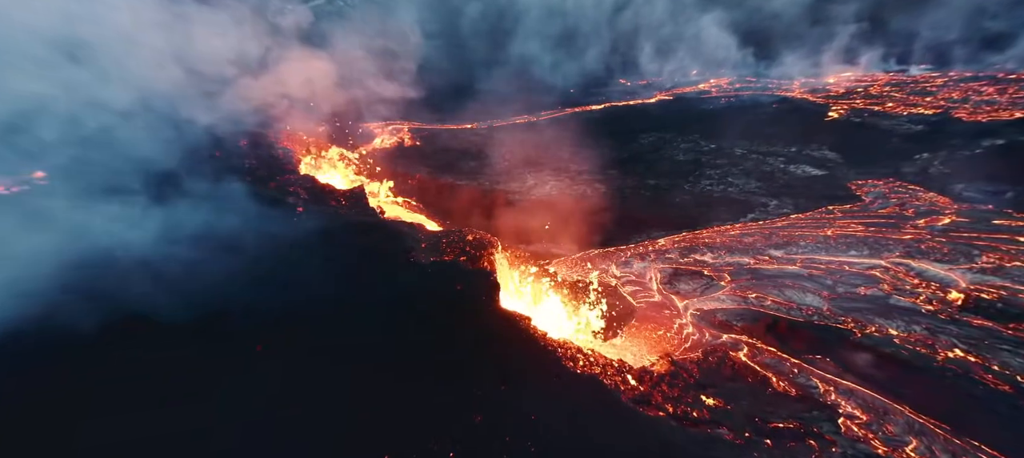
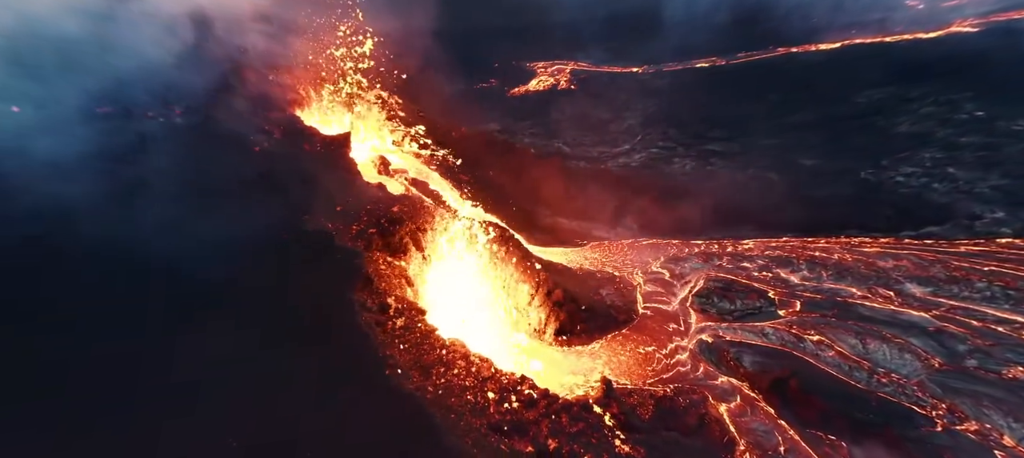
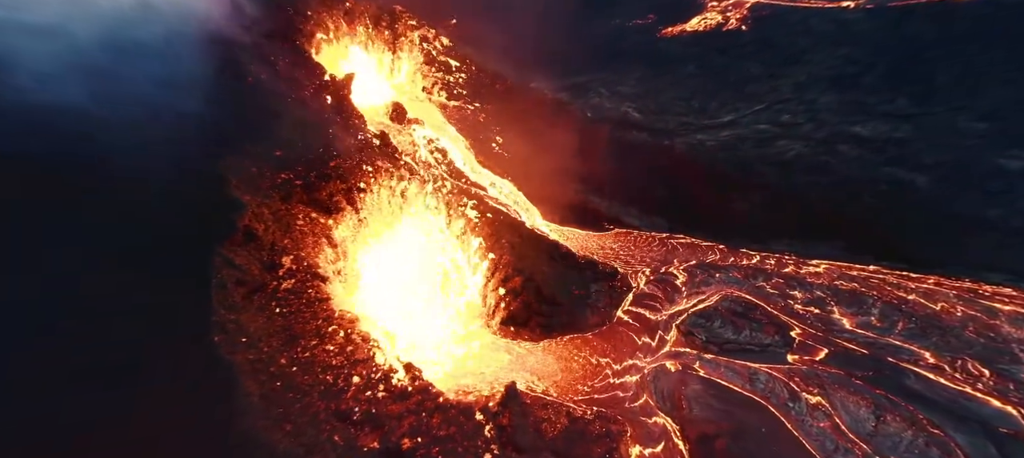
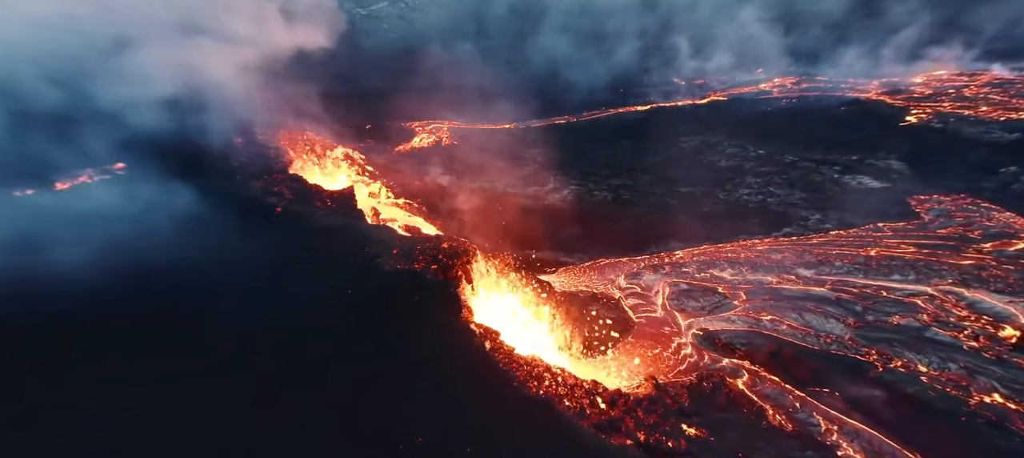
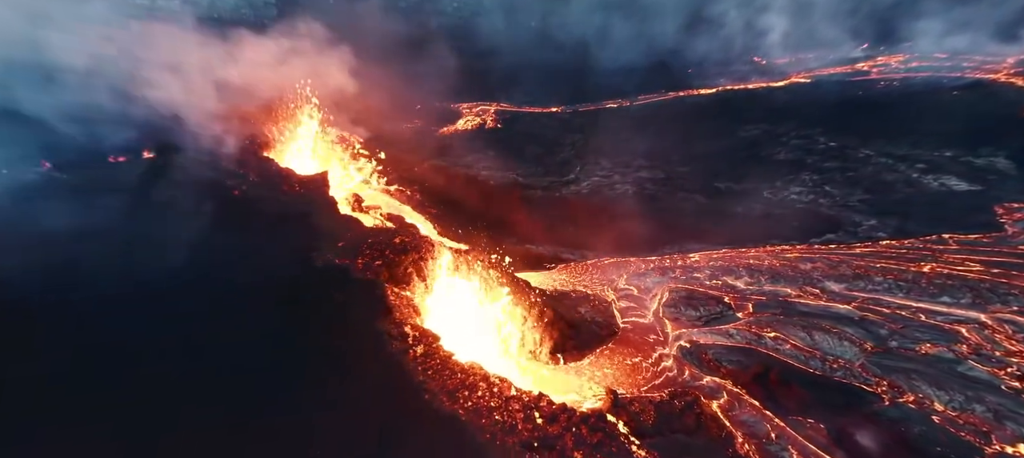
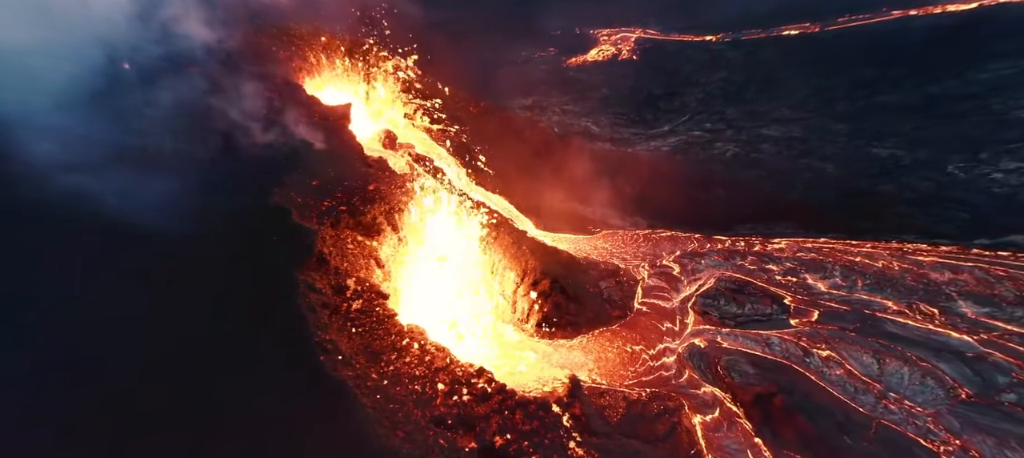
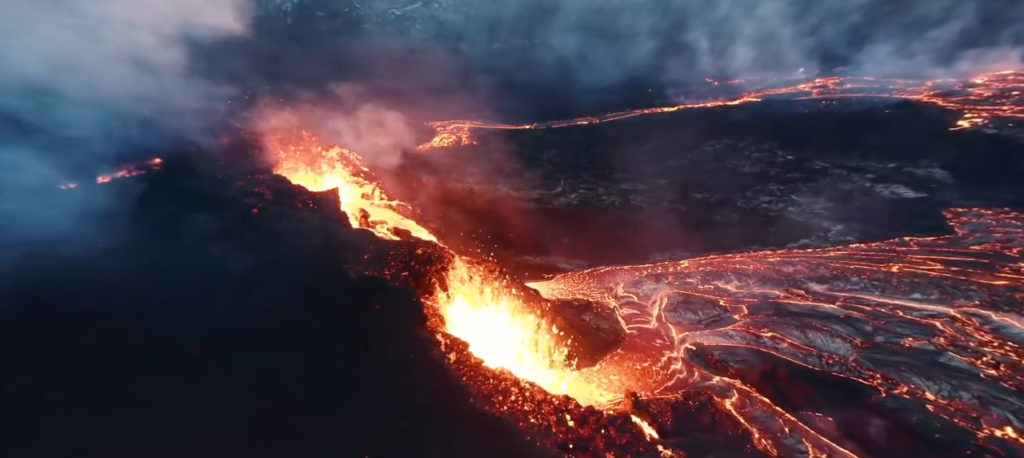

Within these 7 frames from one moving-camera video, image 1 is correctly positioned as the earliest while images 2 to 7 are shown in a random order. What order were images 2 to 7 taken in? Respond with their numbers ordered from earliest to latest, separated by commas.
4, 7, 5, 2, 6, 3
